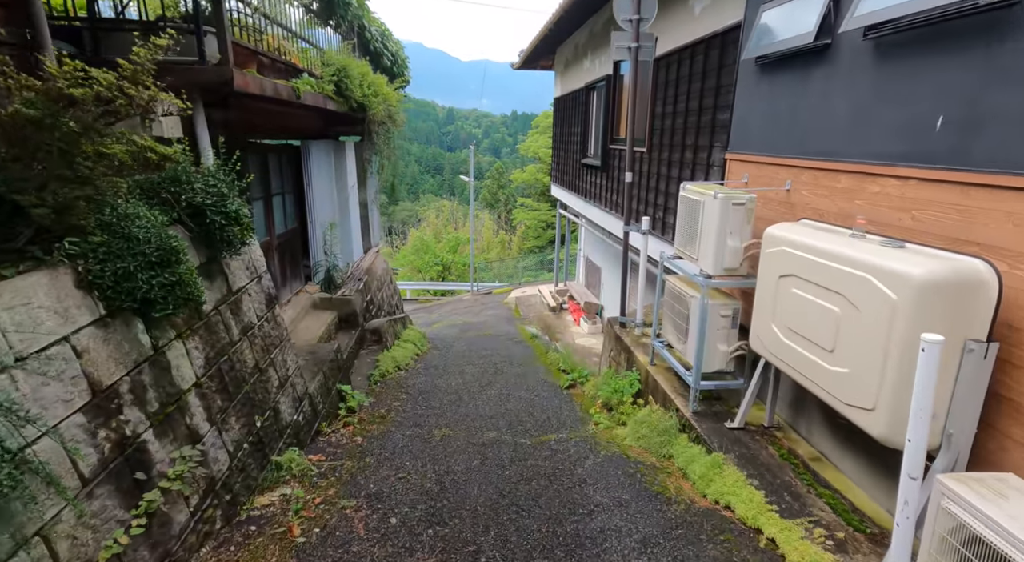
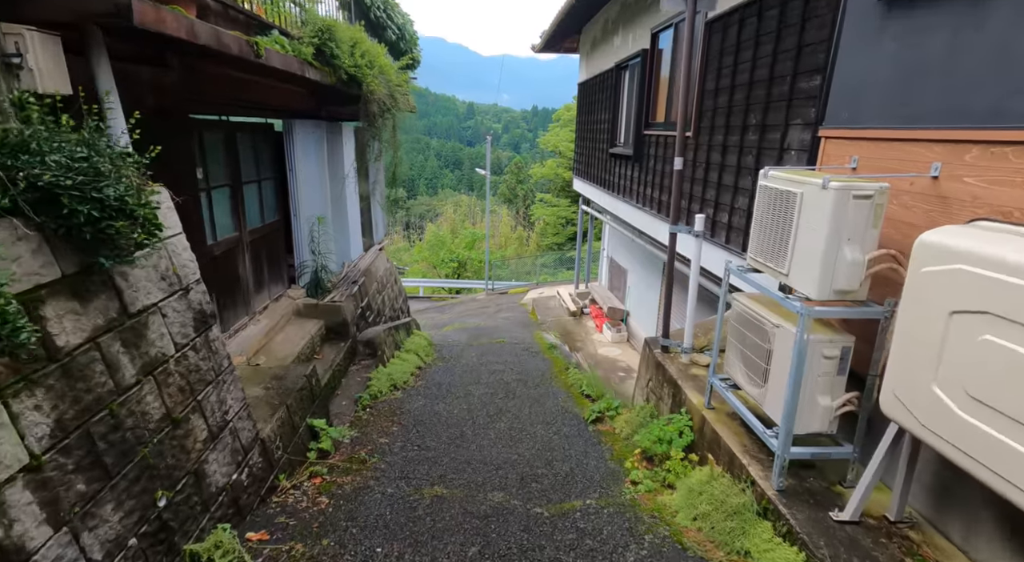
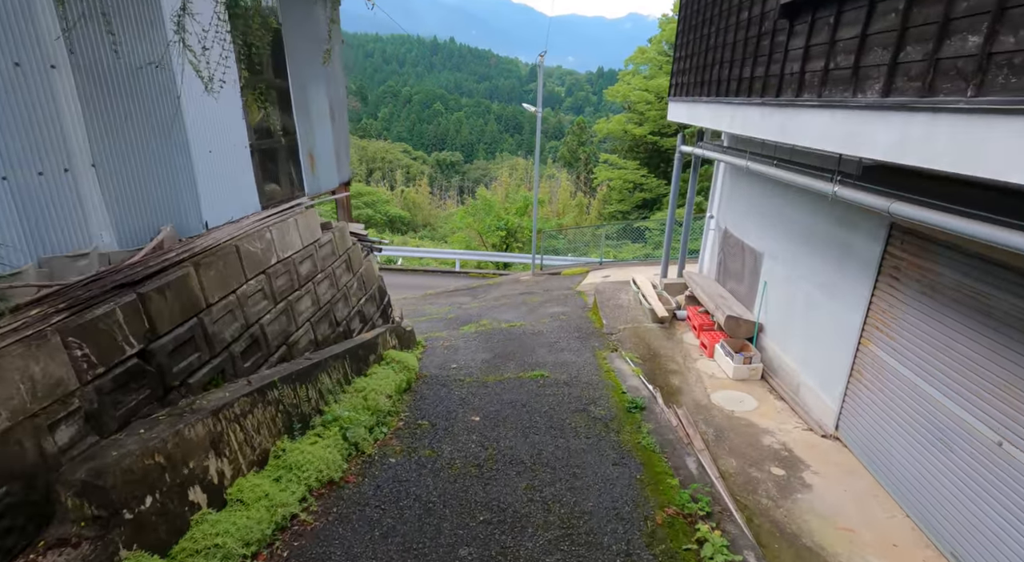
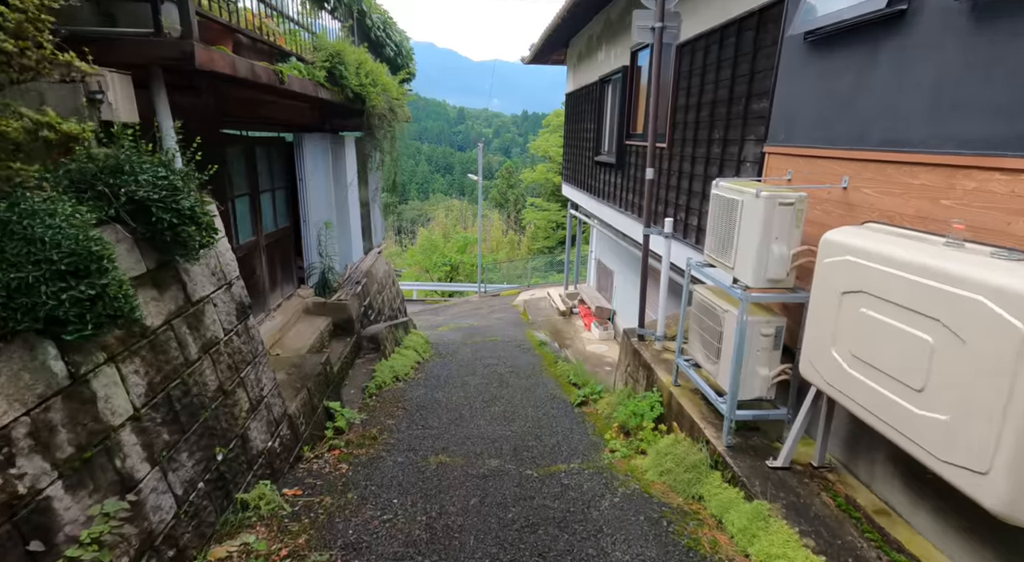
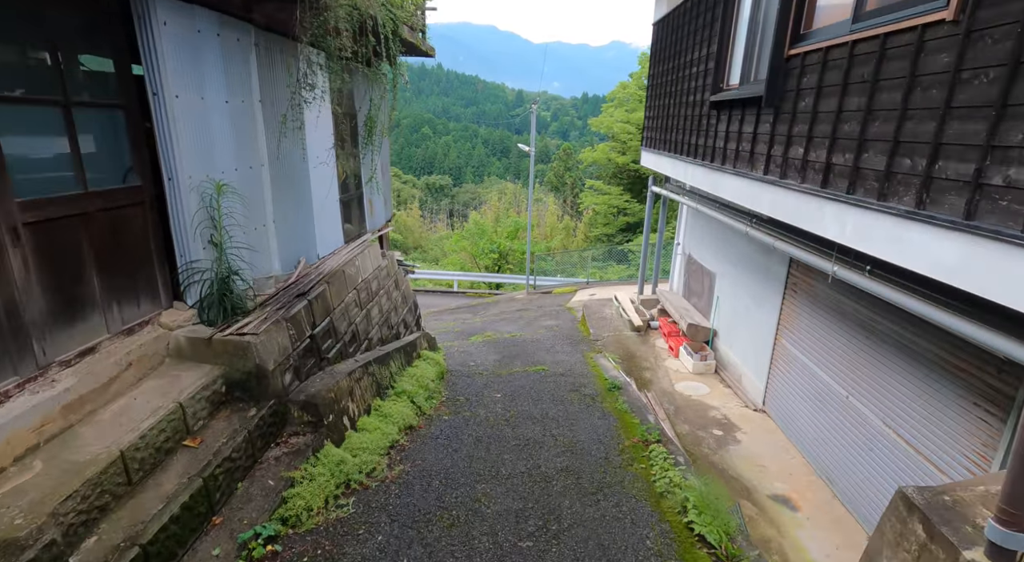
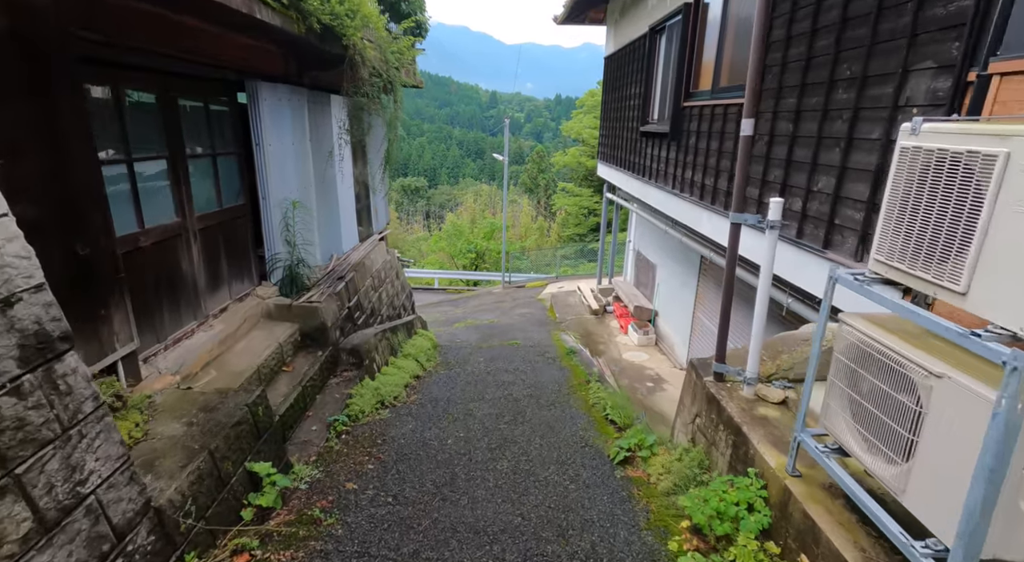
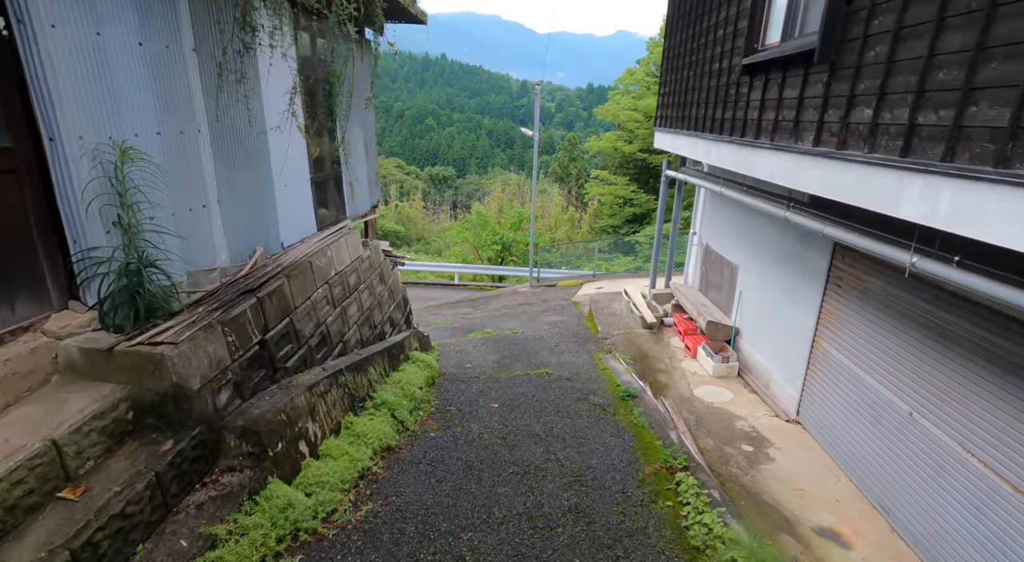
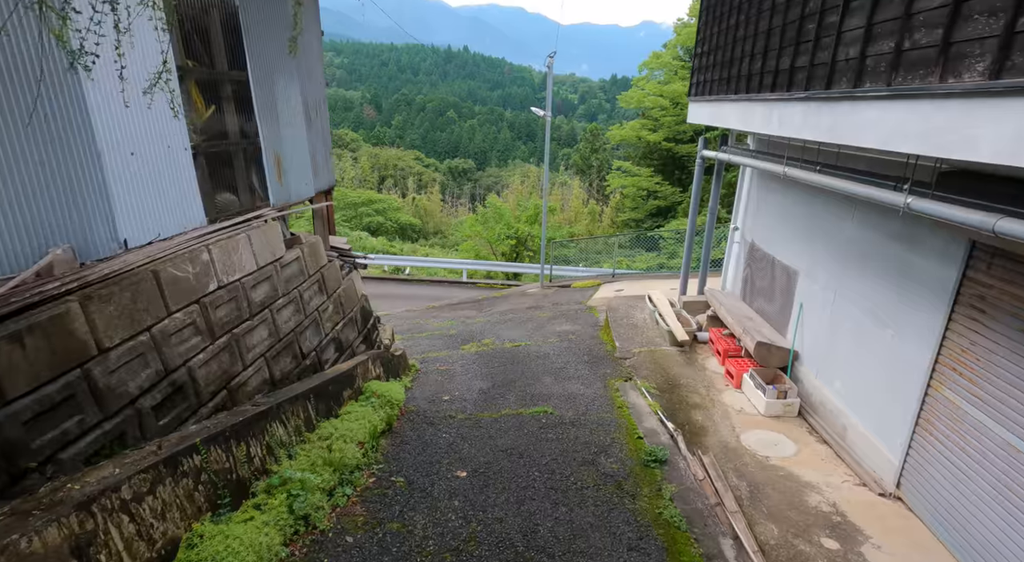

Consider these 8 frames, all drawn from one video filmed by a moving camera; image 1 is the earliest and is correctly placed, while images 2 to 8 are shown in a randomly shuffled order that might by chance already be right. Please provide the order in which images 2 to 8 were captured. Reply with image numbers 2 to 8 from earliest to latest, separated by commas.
4, 2, 6, 5, 7, 3, 8
